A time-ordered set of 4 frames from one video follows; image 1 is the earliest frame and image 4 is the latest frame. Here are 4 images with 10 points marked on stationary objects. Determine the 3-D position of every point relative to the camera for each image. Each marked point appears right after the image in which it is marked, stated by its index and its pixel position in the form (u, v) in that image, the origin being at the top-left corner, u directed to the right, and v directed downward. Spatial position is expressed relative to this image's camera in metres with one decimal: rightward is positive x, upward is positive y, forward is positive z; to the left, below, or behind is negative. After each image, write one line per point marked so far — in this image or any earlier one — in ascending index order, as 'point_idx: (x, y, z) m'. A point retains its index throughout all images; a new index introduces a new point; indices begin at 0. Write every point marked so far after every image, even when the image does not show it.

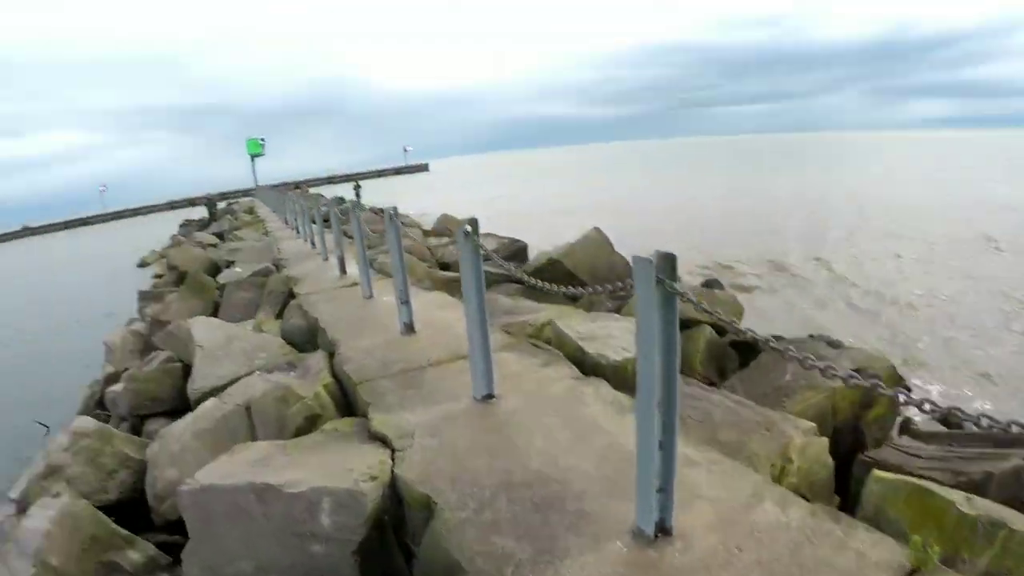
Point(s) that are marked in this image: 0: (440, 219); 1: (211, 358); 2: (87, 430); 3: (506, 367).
0: (-0.3, +0.3, +6.2) m
1: (-0.8, -0.2, +3.6) m
2: (-1.0, -0.3, +3.1) m
3: (0.0, -0.1, +2.3) m
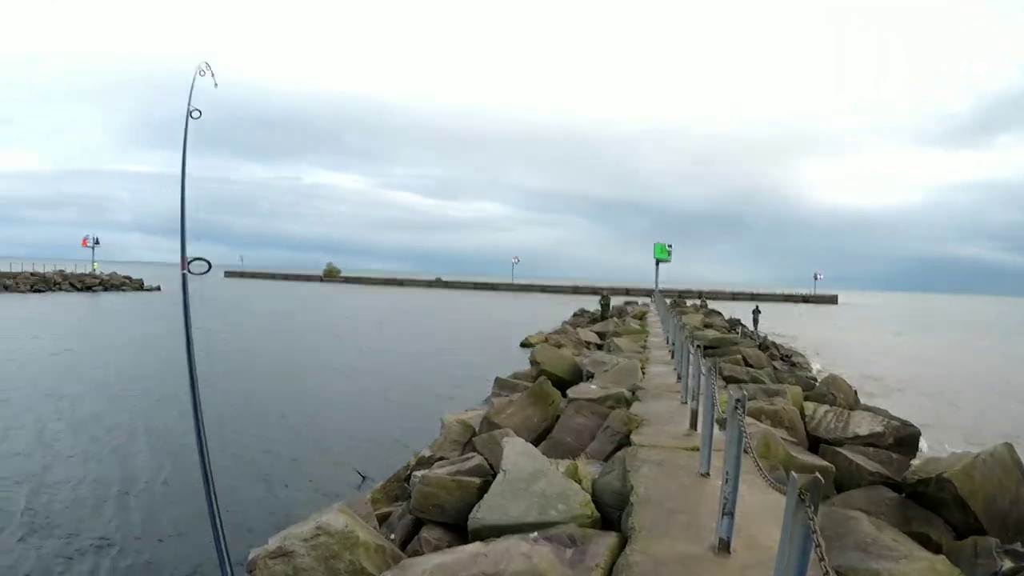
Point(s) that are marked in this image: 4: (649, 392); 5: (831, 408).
0: (+1.3, -0.4, +5.5) m
1: (0.0, -0.5, +3.1) m
2: (-0.3, -0.5, +2.7) m
3: (+0.4, -0.4, +1.6) m
4: (+0.5, -0.4, +5.5) m
5: (+1.2, -0.4, +5.0) m
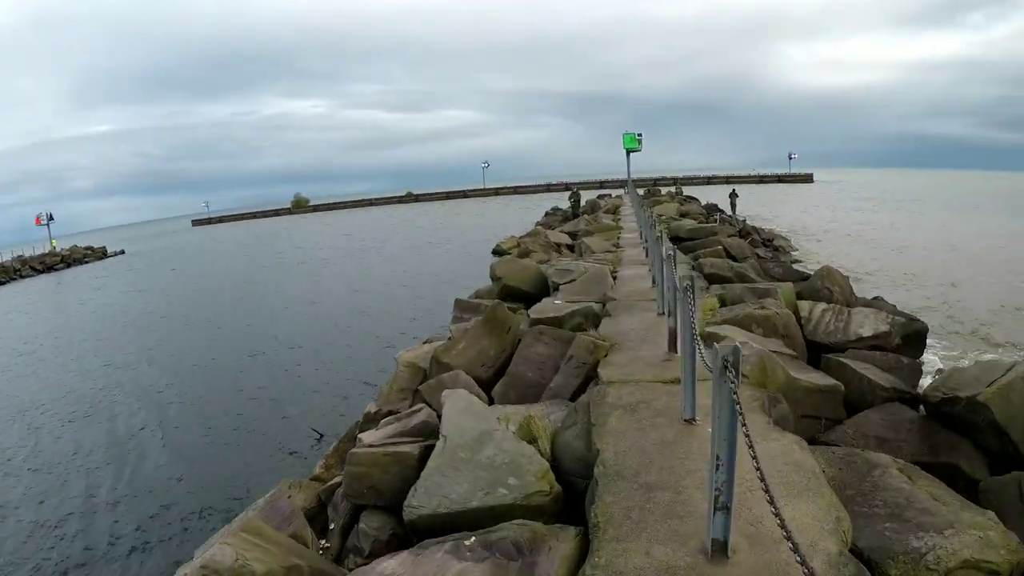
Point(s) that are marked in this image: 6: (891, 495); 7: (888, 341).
0: (+1.1, +0.1, +4.8) m
1: (-0.1, -0.3, +2.5) m
2: (-0.4, -0.4, +2.1) m
3: (+0.3, -0.4, +1.0) m
4: (+0.4, 0.0, +4.8) m
5: (+1.0, -0.1, +4.3) m
6: (+0.6, -0.3, +2.2) m
7: (+1.1, -0.2, +4.0) m
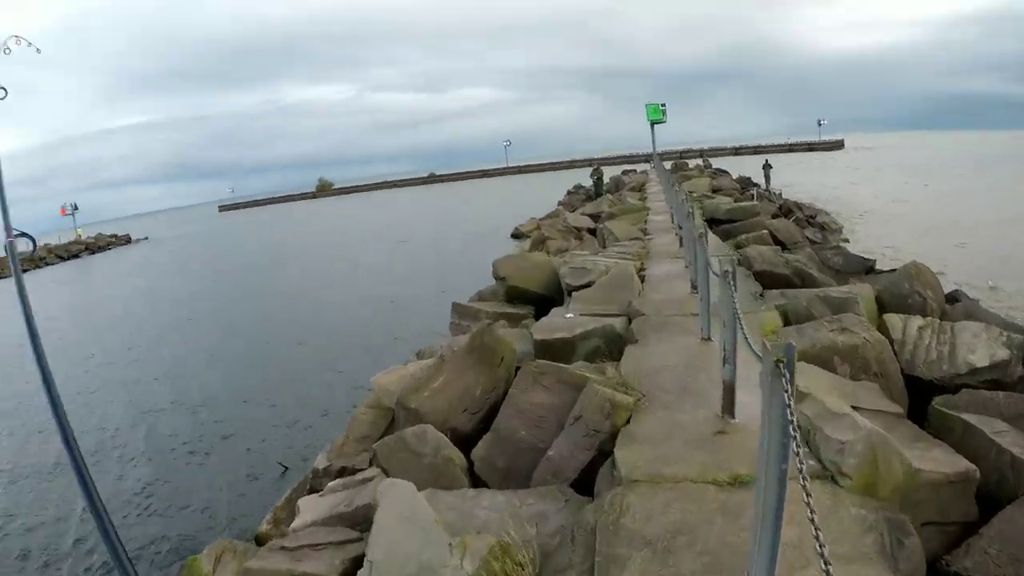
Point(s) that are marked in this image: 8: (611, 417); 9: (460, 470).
0: (+1.1, +0.1, +3.8) m
1: (-0.2, -0.4, +1.5) m
2: (-0.5, -0.5, +1.0) m
3: (+0.2, -0.5, 0.0) m
4: (+0.4, -0.1, +3.8) m
5: (+1.0, -0.1, +3.3) m
6: (+0.6, -0.4, +1.2) m
7: (+1.1, -0.2, +3.0) m
8: (+0.2, -0.2, +2.4) m
9: (-0.1, -0.4, +2.7) m
